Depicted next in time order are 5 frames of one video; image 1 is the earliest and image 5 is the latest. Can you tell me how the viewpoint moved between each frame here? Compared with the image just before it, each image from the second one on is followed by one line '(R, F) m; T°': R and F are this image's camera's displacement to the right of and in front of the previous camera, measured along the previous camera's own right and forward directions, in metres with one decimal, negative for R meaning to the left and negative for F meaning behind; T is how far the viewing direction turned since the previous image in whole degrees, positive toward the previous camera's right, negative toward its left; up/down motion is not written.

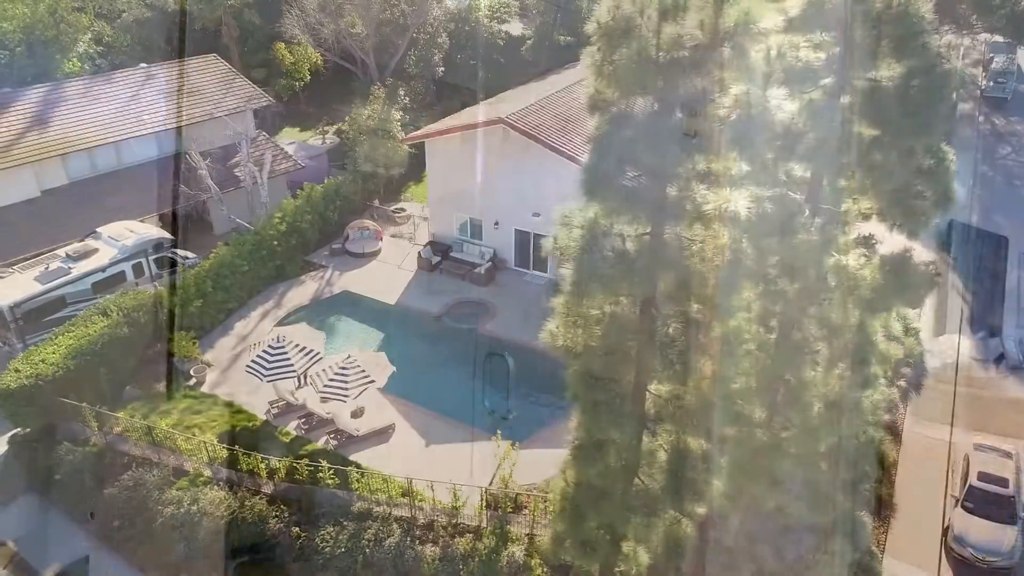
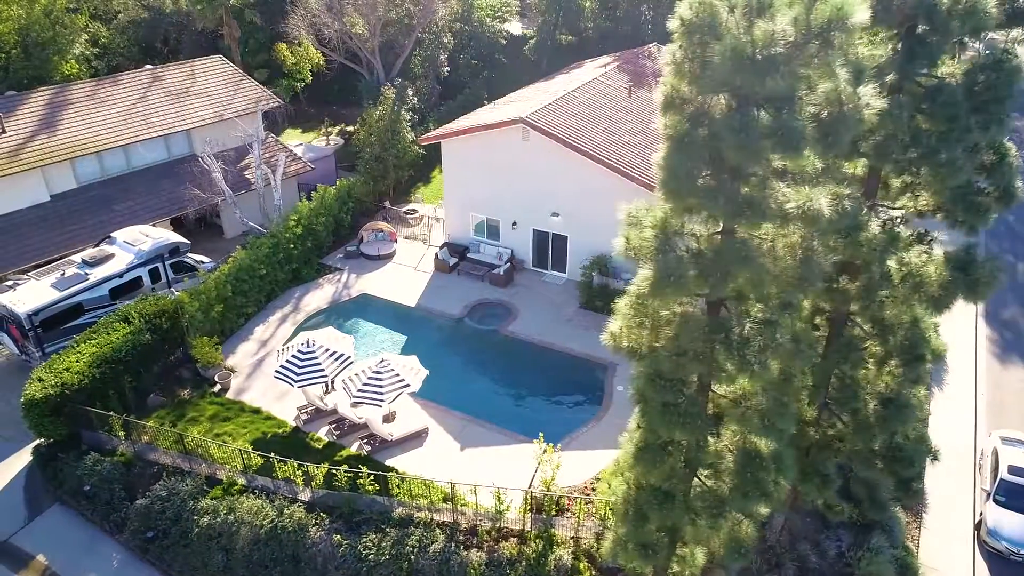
(-1.2, +0.2) m; +1°
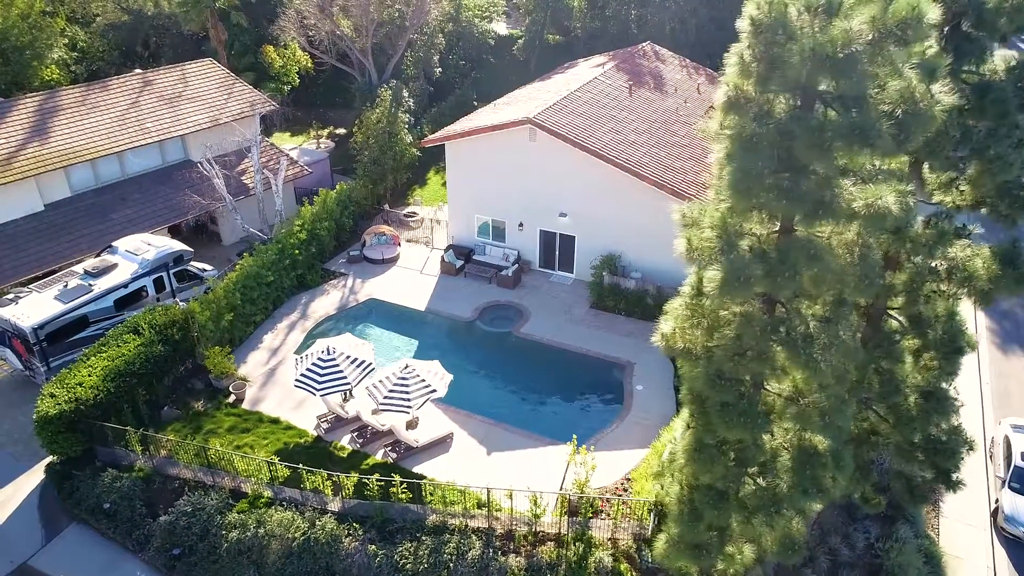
(-1.2, +0.1) m; +2°
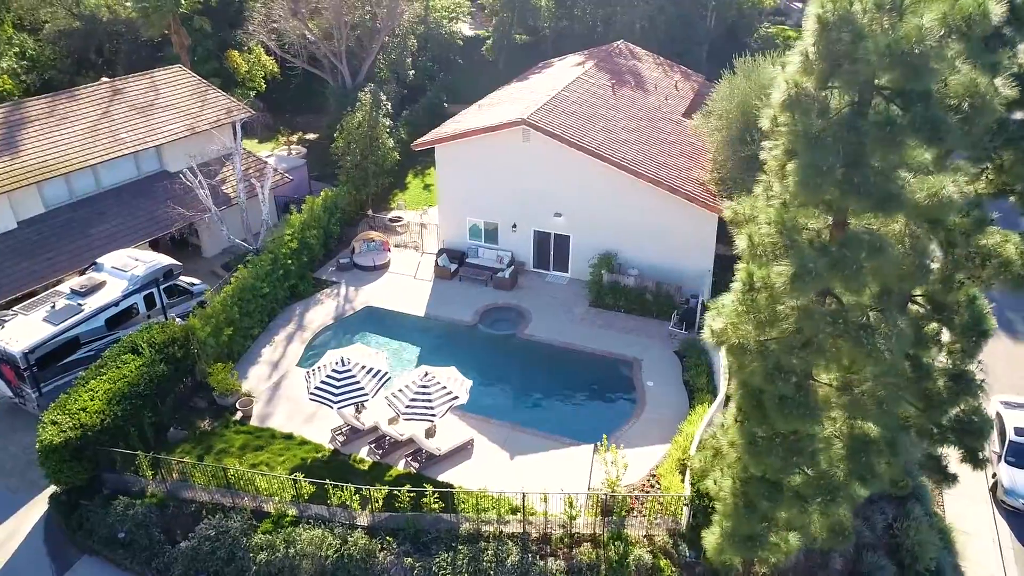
(-1.6, +0.1) m; +4°
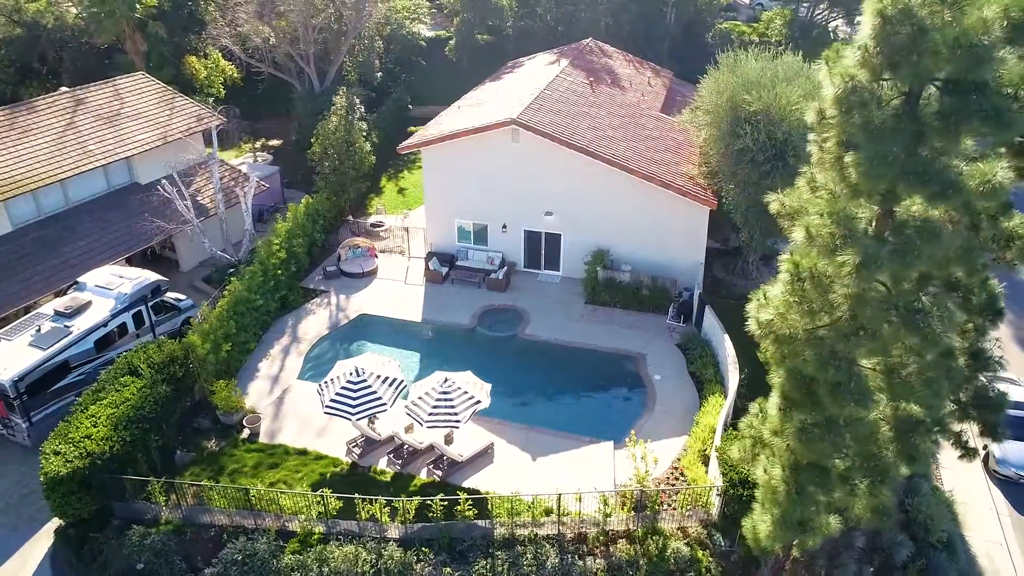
(-1.7, +0.2) m; +4°
